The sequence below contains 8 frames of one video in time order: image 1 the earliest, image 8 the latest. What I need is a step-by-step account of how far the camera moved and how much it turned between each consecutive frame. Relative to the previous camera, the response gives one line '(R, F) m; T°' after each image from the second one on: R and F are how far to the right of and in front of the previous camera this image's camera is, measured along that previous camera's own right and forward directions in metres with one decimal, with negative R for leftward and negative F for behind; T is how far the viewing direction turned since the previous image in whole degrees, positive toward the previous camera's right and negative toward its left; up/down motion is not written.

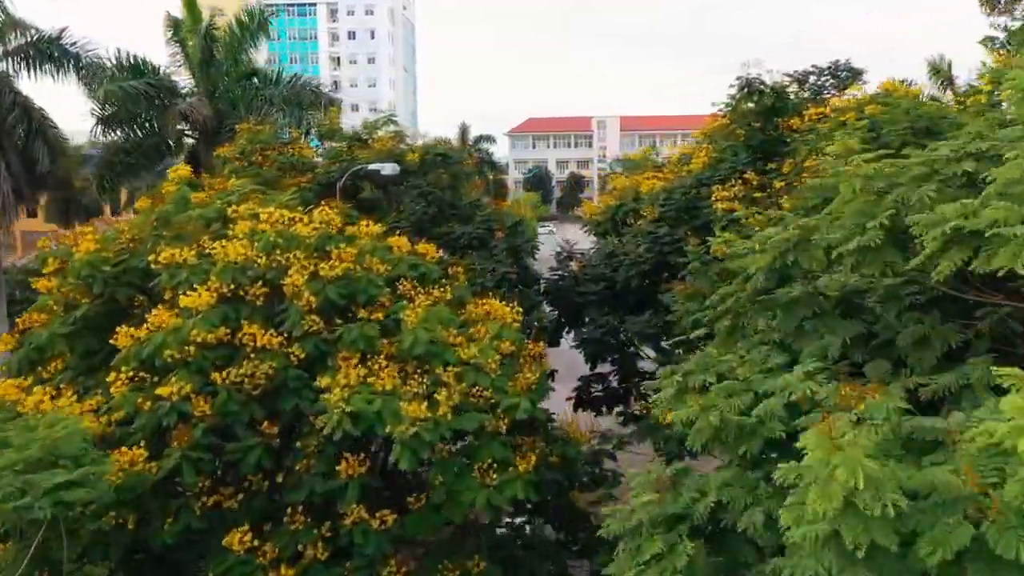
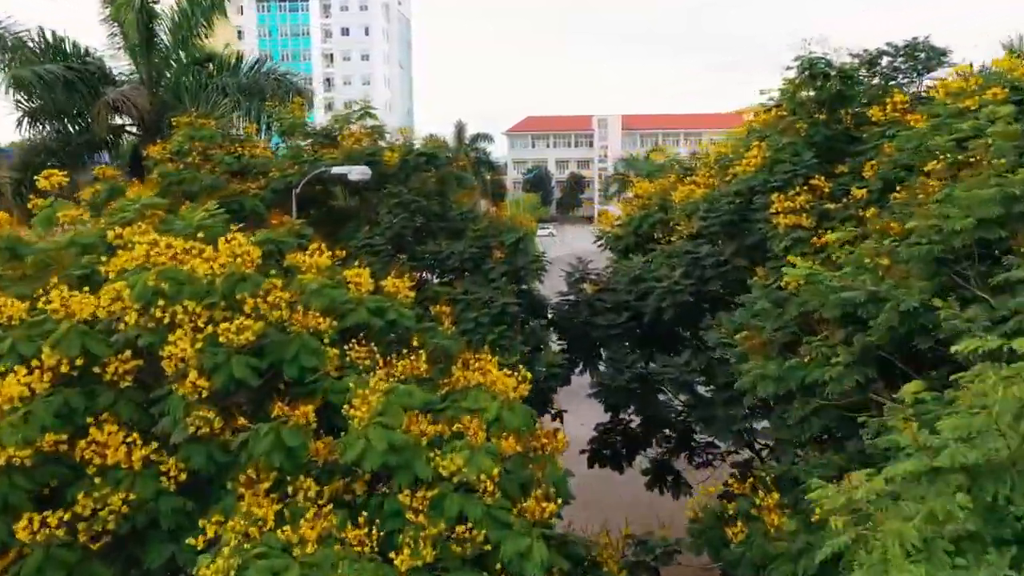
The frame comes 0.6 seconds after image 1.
(0.0, +1.9) m; 0°
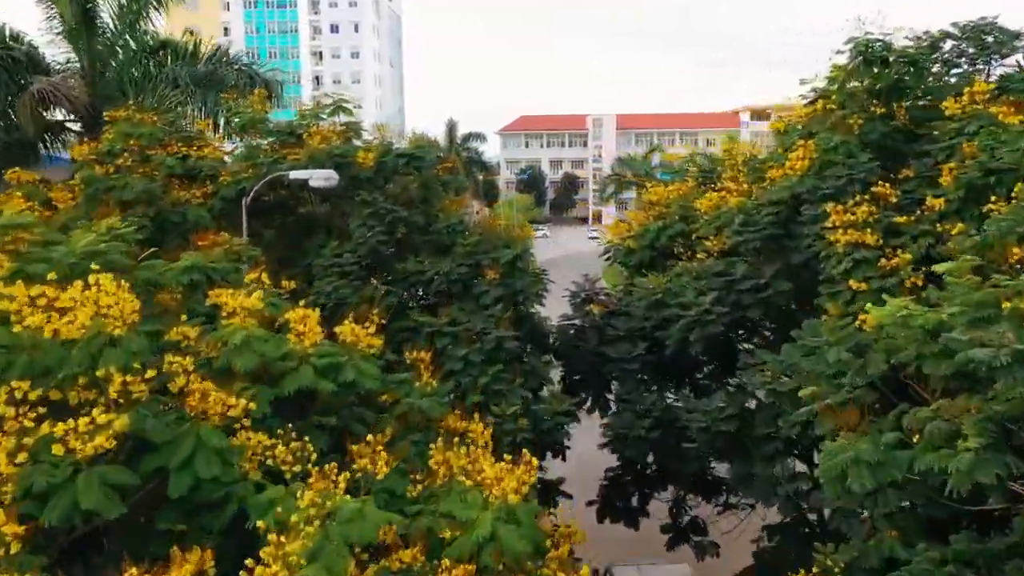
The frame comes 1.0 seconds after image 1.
(0.0, +1.2) m; +1°
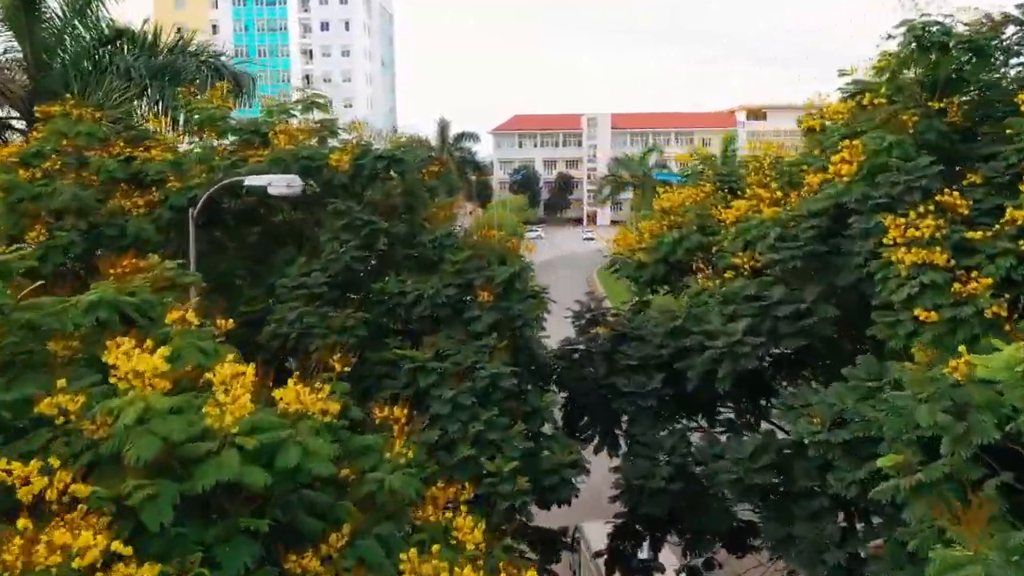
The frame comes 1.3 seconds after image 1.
(0.0, +0.9) m; 0°
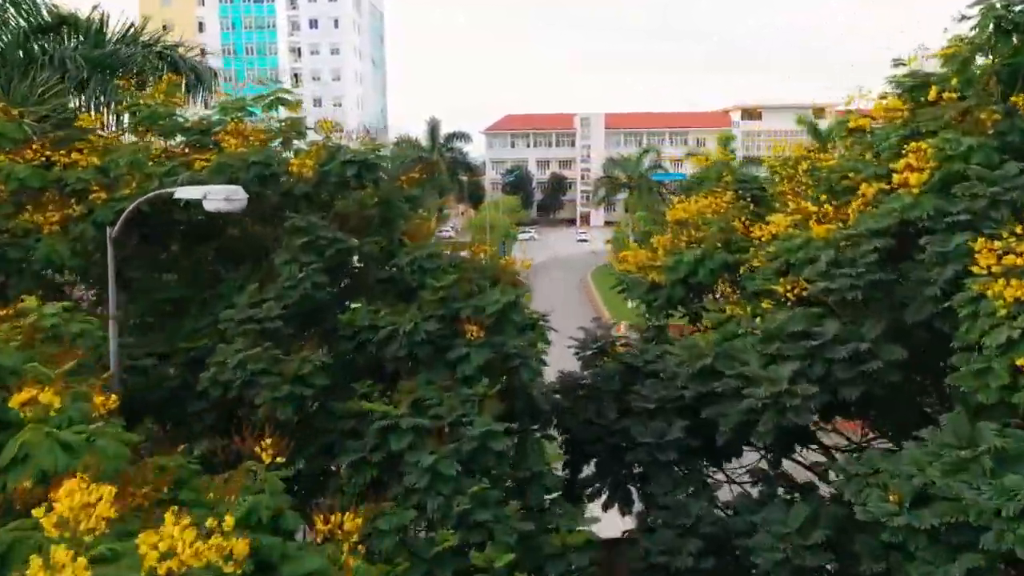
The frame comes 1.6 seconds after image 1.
(0.0, +1.0) m; +1°
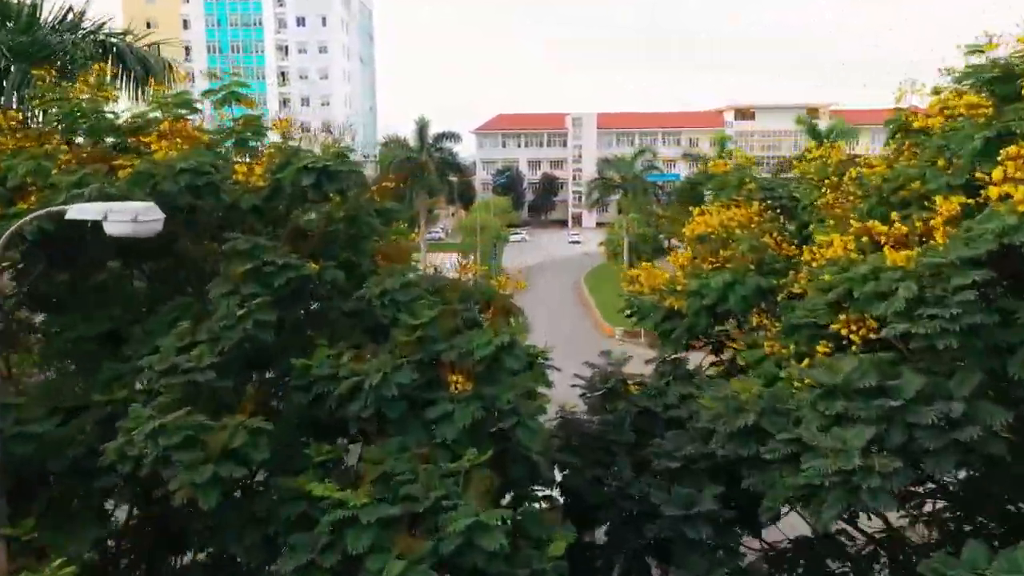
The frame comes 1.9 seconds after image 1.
(0.0, +0.9) m; +1°
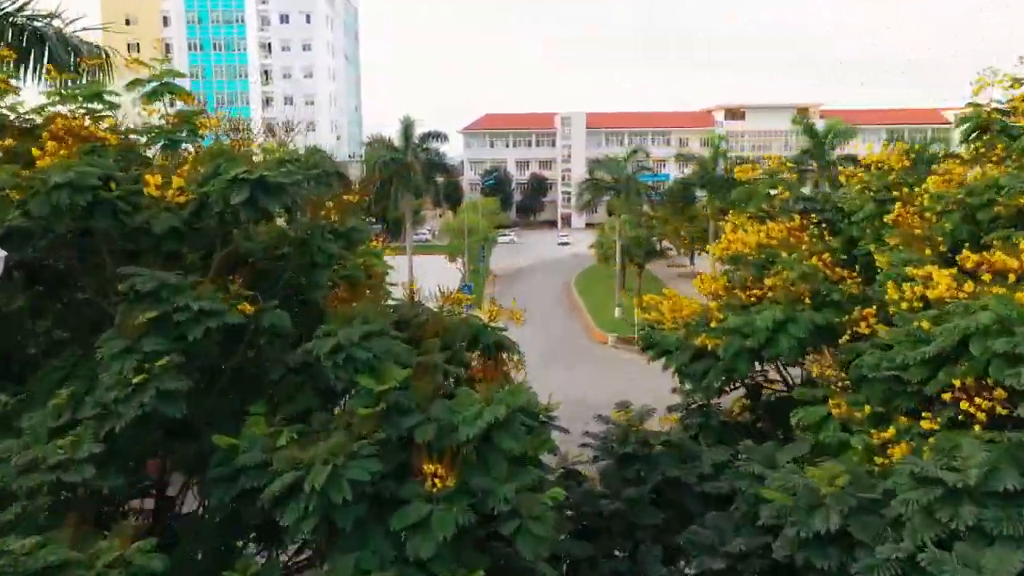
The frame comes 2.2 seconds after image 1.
(0.0, +1.0) m; +1°
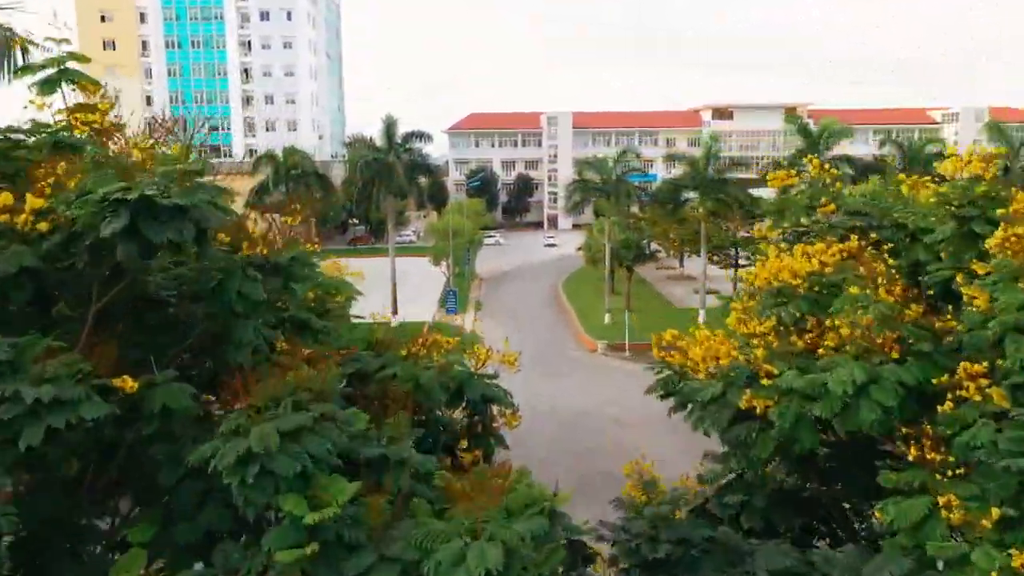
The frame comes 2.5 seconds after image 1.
(0.0, +1.0) m; +1°
